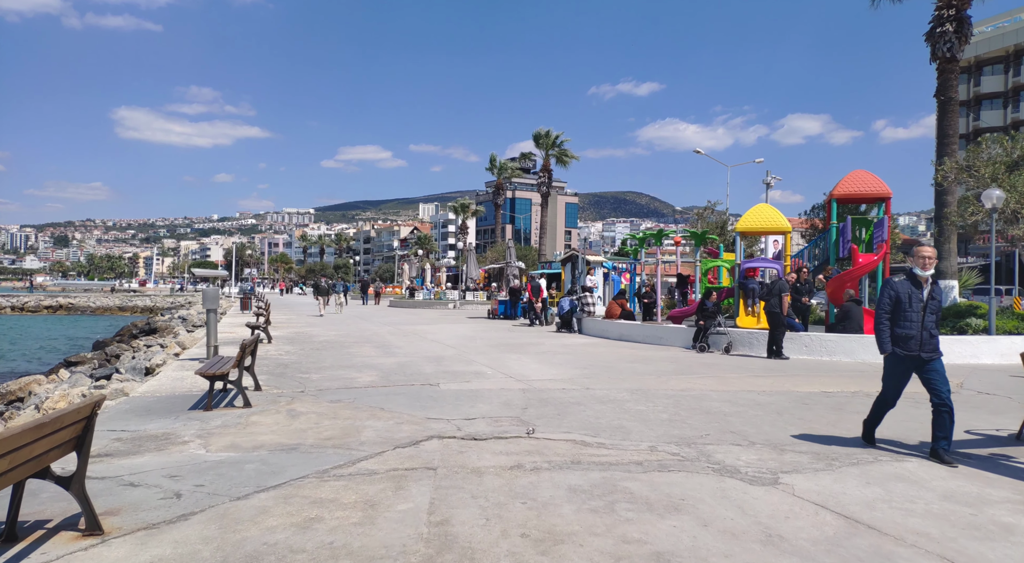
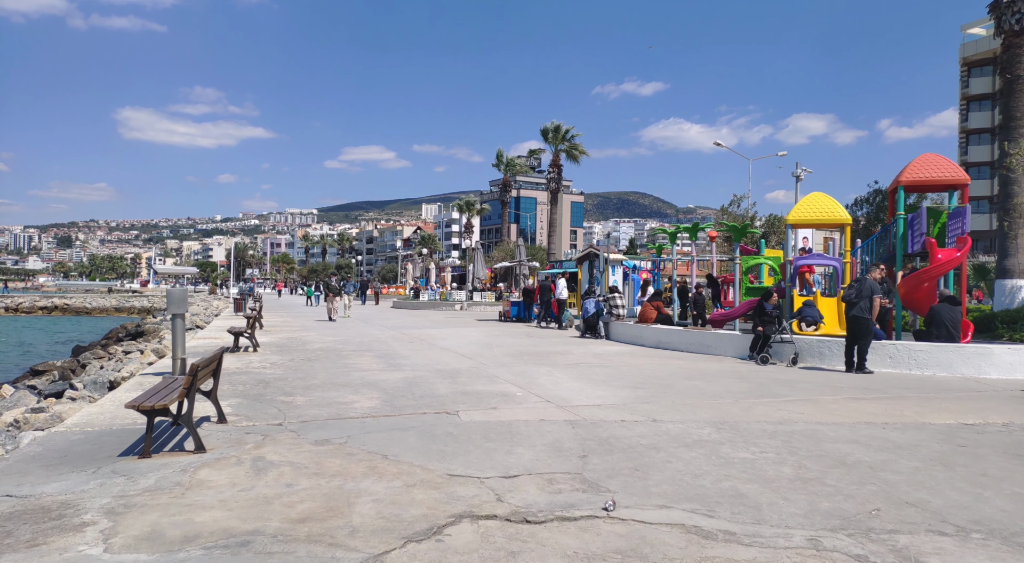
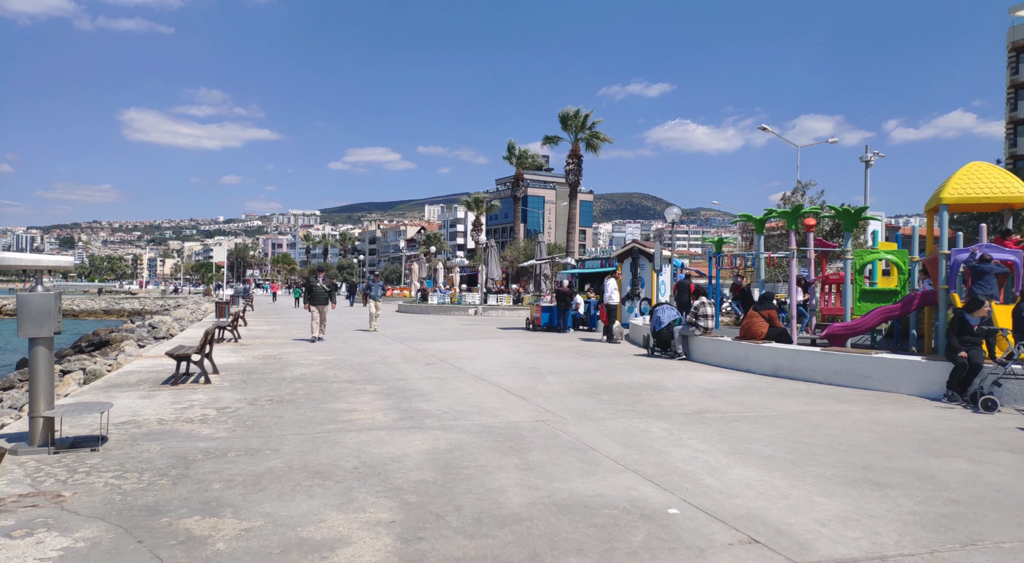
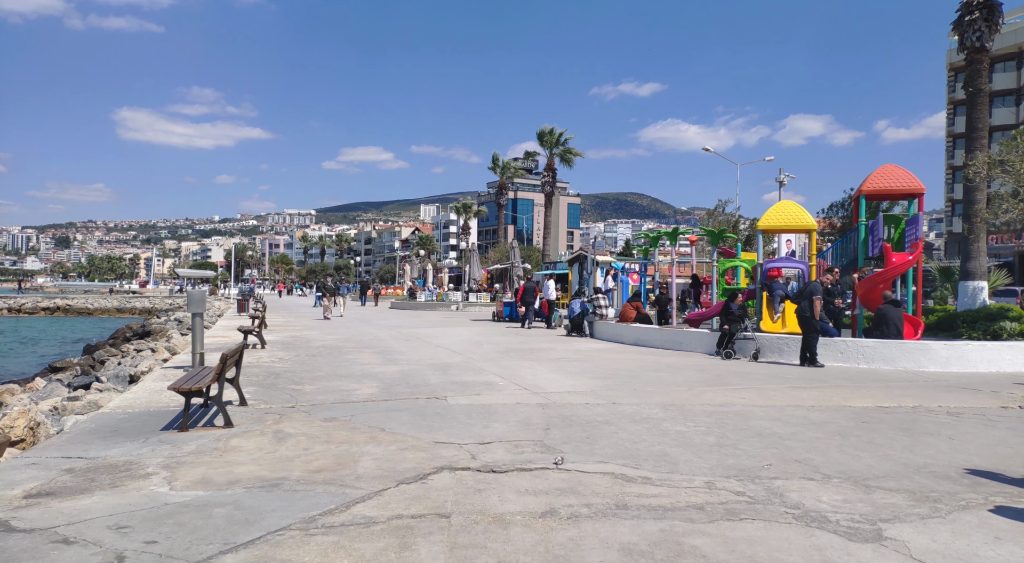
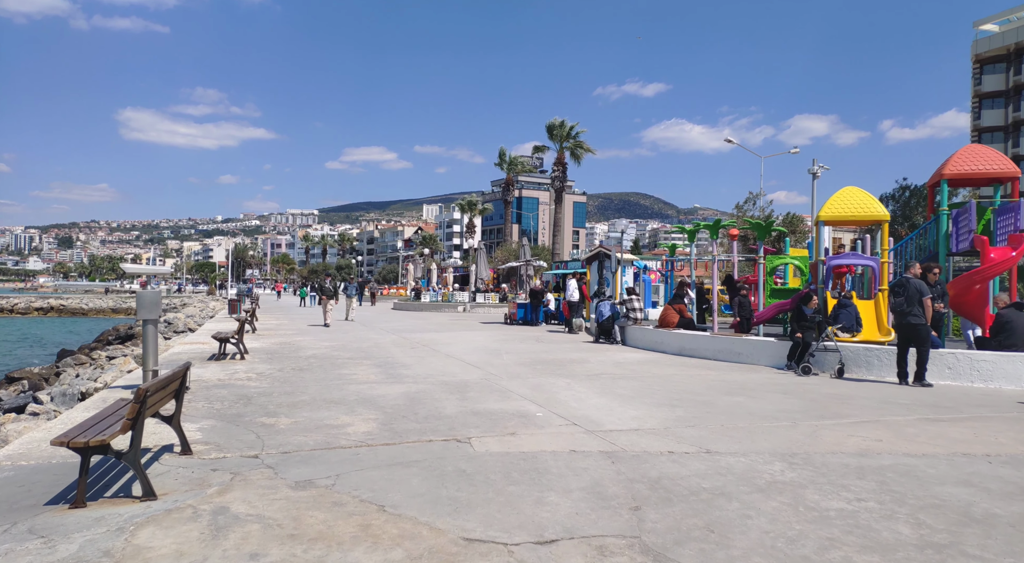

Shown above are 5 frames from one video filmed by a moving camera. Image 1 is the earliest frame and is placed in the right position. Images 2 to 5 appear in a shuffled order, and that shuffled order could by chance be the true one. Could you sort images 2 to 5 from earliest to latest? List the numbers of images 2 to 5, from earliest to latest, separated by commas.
4, 2, 5, 3
